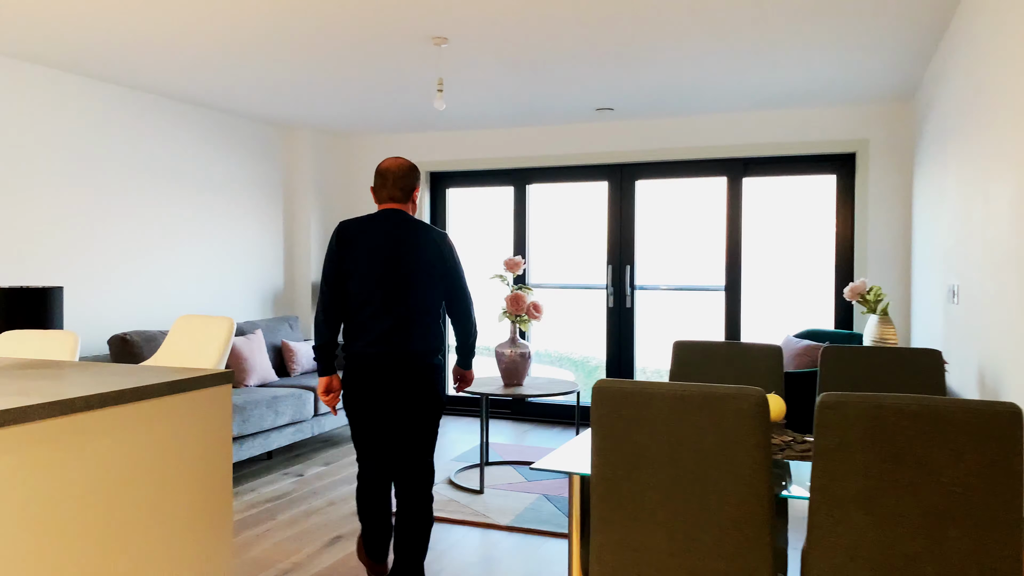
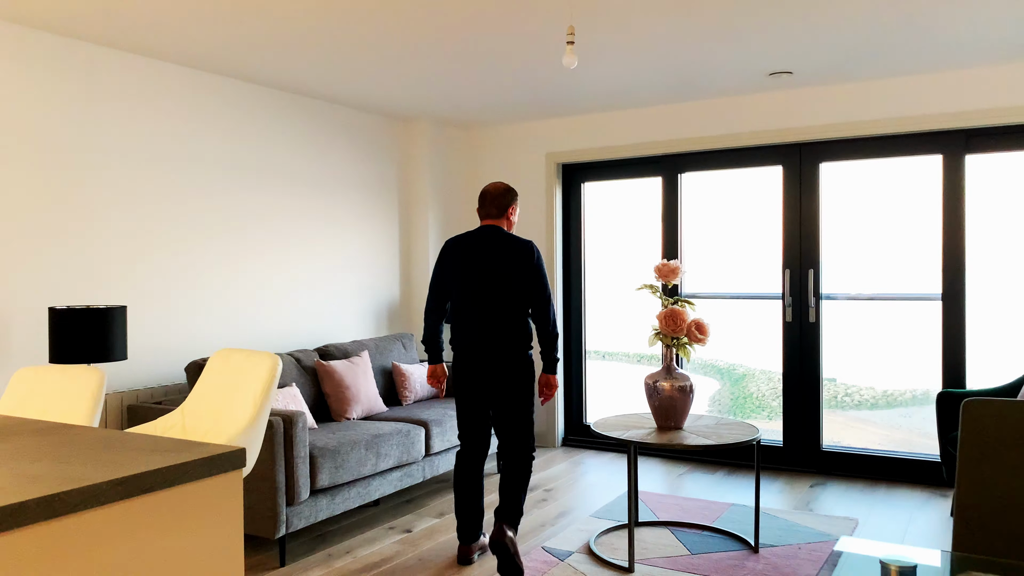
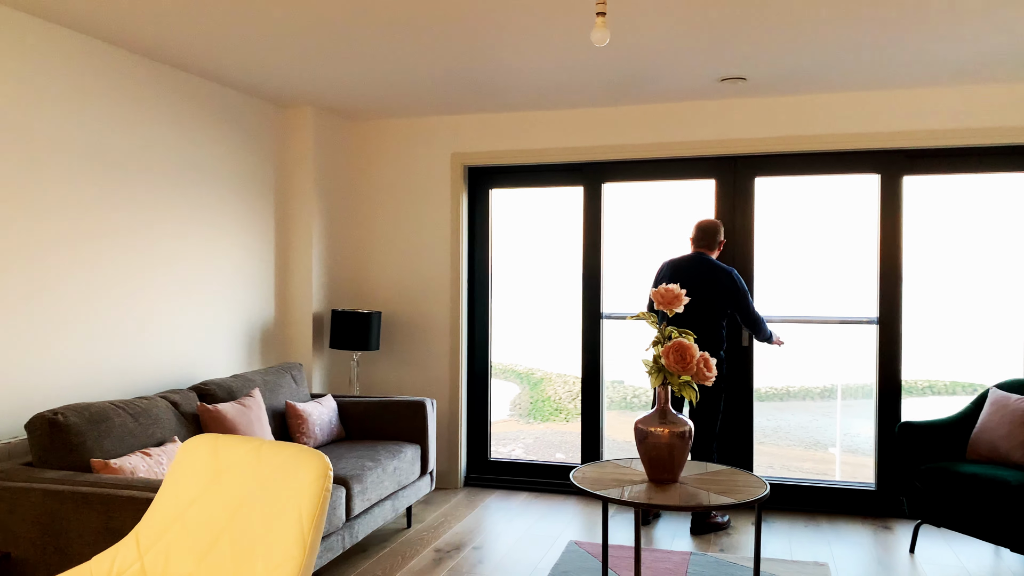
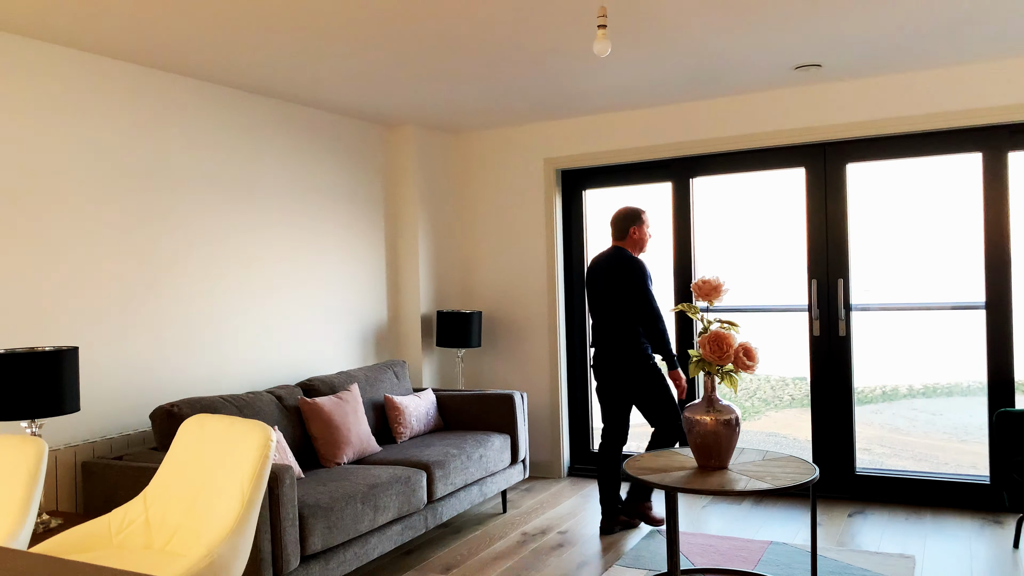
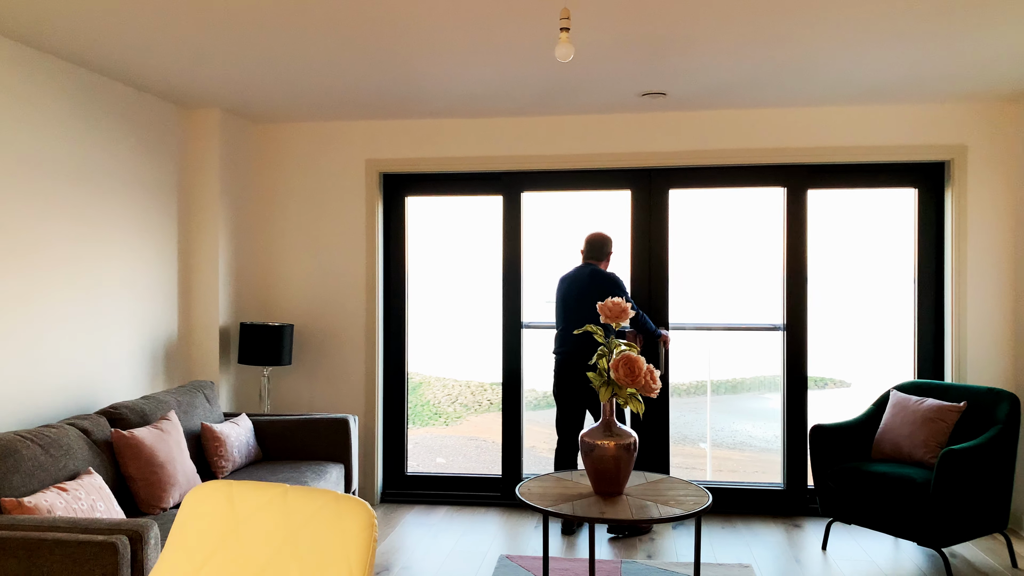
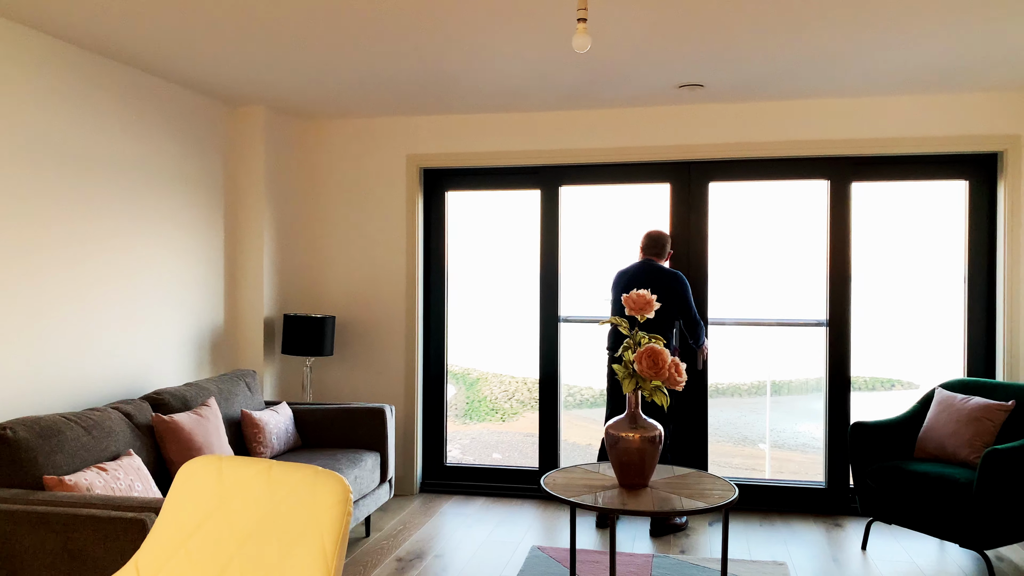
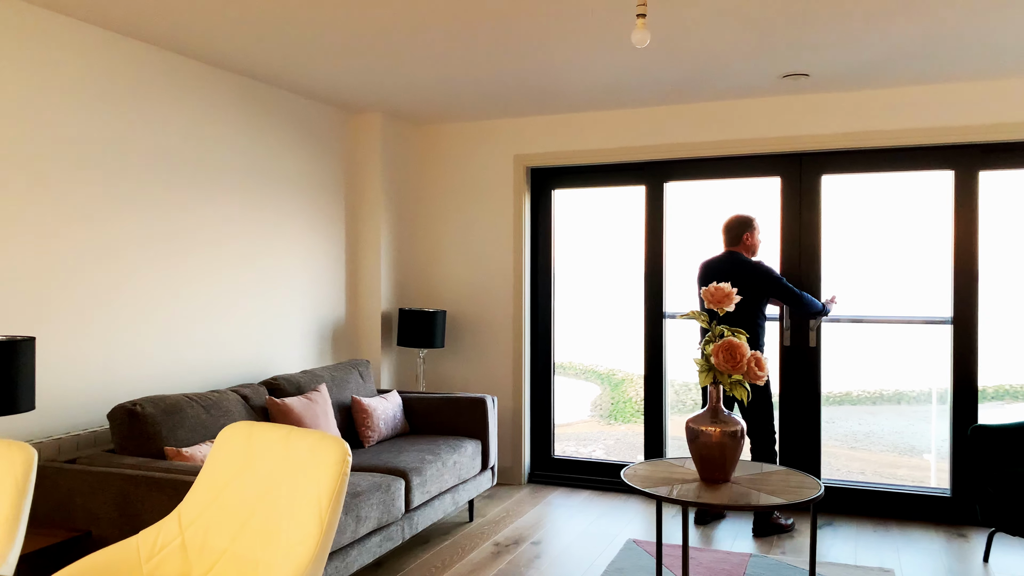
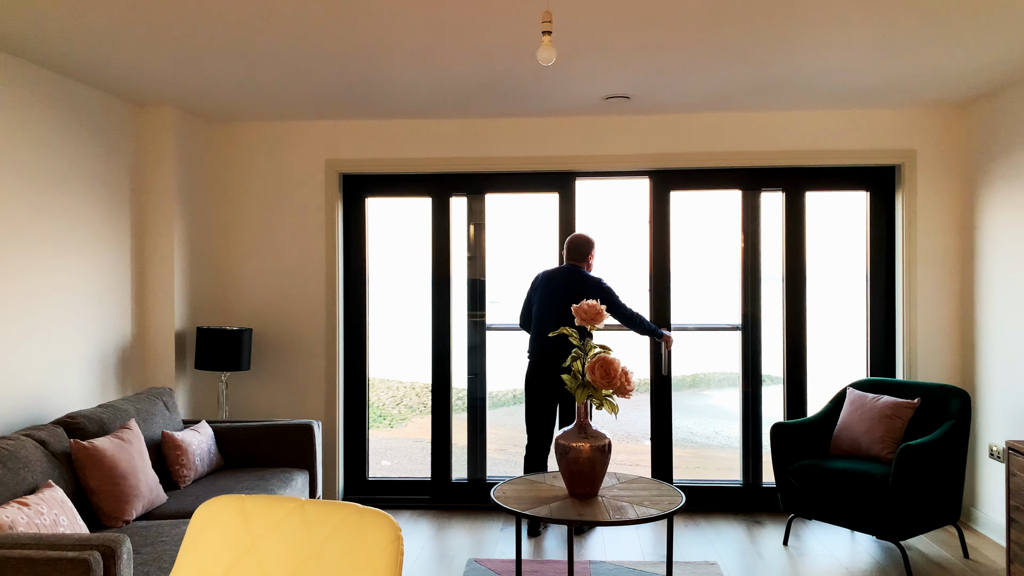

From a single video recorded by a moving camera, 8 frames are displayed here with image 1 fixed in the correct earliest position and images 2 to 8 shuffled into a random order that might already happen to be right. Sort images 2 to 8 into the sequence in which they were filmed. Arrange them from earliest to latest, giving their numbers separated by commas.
2, 4, 7, 3, 6, 5, 8
